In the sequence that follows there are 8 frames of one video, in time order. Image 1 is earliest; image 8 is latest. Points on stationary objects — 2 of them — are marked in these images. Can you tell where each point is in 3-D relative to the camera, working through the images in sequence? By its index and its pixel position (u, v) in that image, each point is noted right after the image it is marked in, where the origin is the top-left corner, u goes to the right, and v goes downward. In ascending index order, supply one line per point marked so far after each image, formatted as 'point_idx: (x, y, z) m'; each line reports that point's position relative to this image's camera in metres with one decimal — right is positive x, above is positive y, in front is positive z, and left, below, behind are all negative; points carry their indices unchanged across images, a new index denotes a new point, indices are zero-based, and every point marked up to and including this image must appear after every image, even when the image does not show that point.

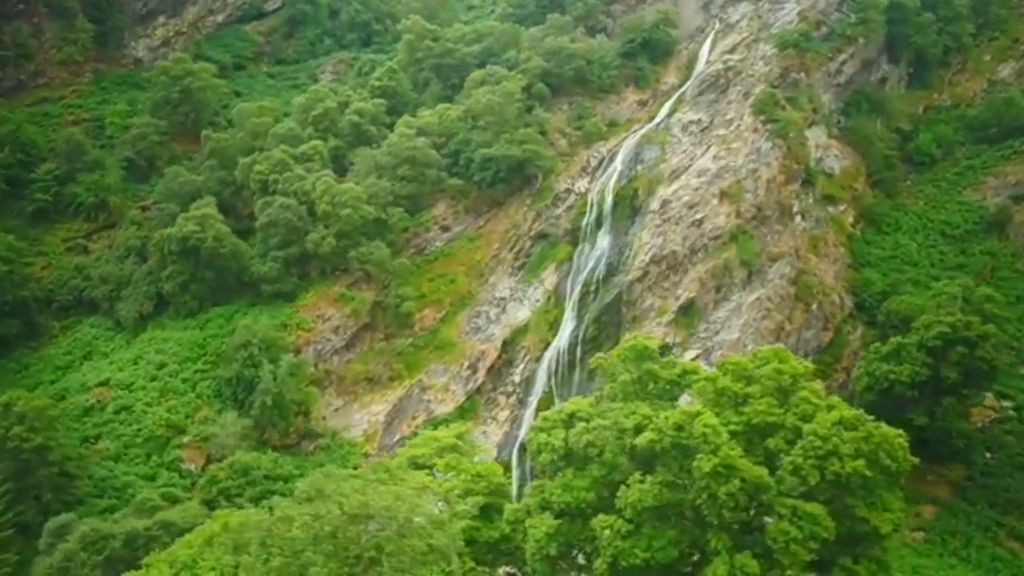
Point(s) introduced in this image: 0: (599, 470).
0: (+1.2, -2.7, +18.2) m
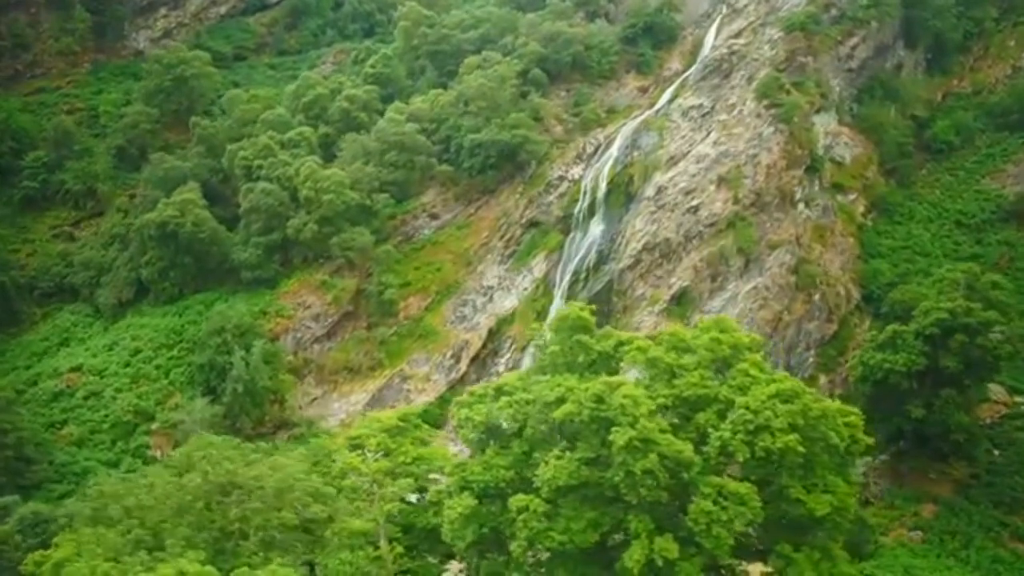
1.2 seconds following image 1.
0: (+0.1, -2.2, +17.2) m
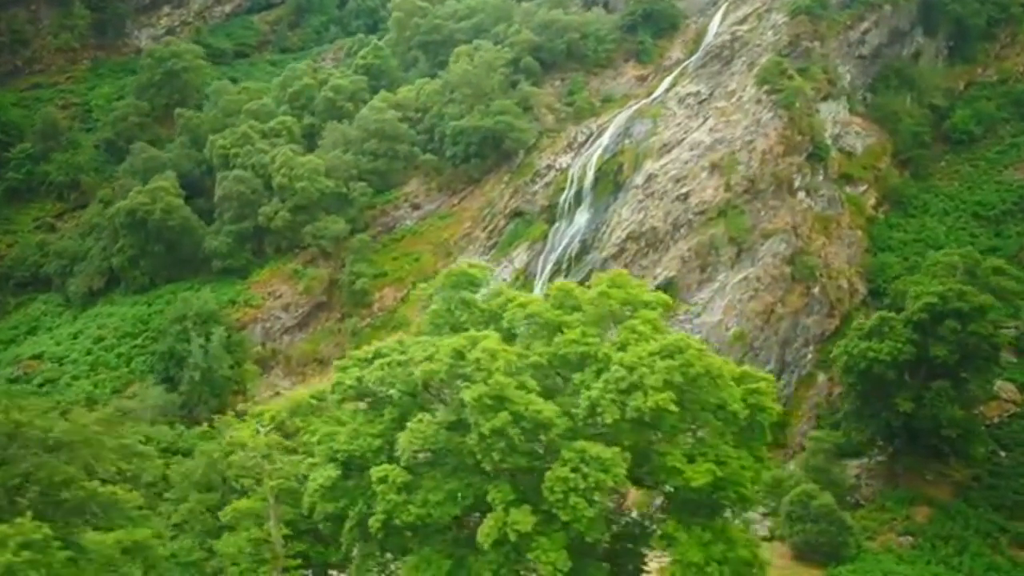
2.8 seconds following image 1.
0: (-1.5, -1.6, +16.0) m
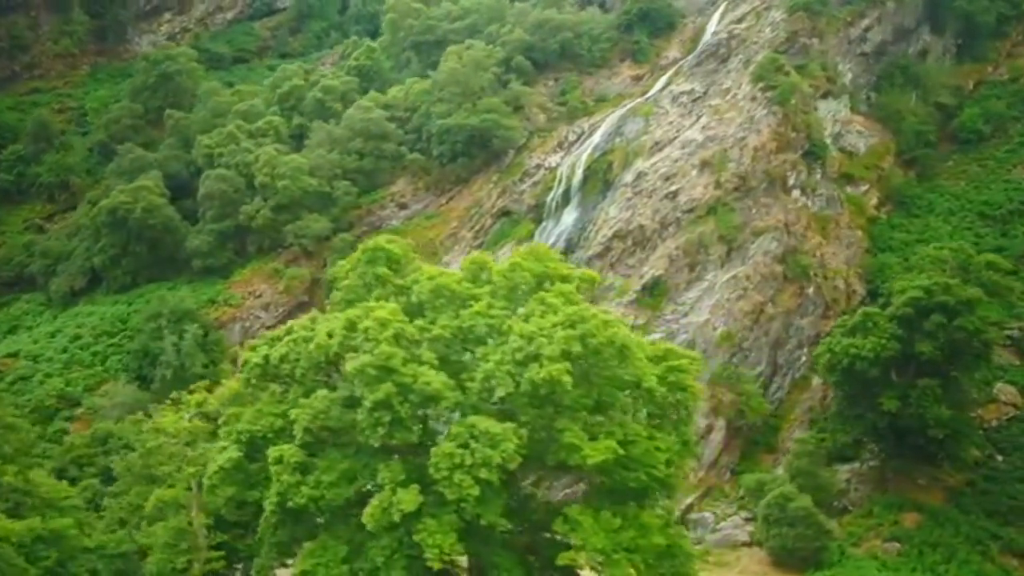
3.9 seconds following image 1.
0: (-2.6, -1.2, +15.4) m
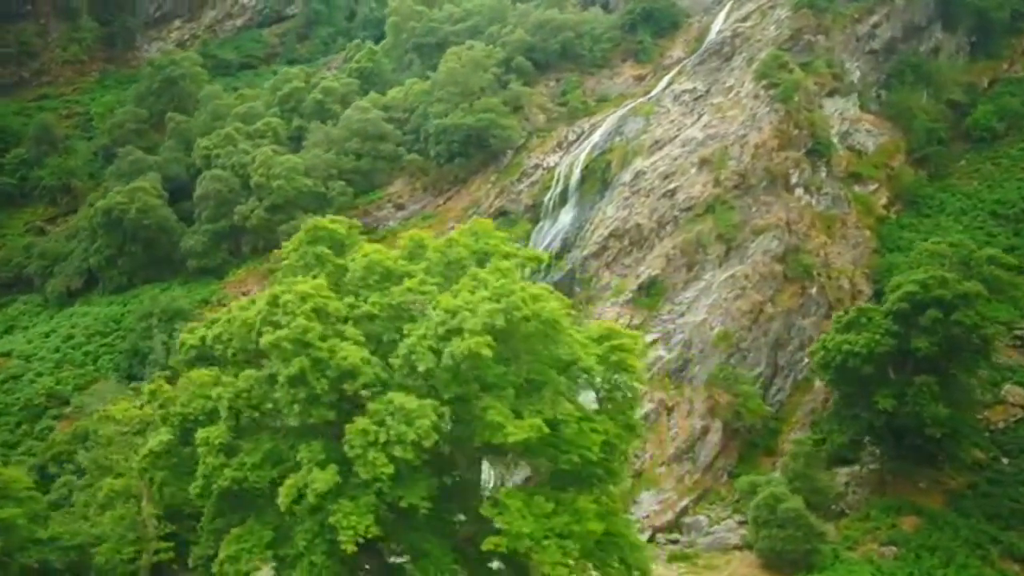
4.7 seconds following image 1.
0: (-3.2, -1.0, +15.0) m
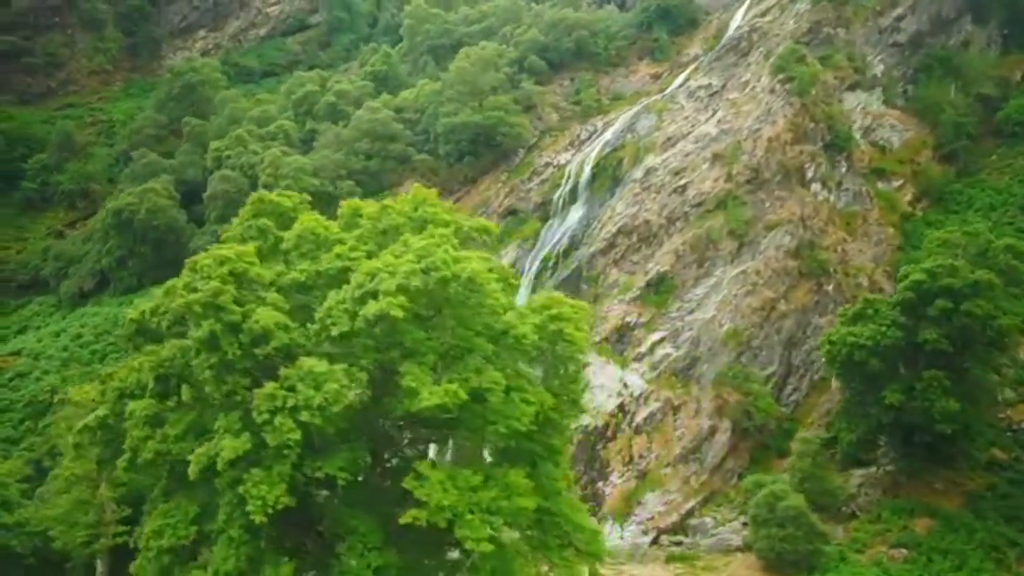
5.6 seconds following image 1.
0: (-3.9, -0.7, +14.7) m
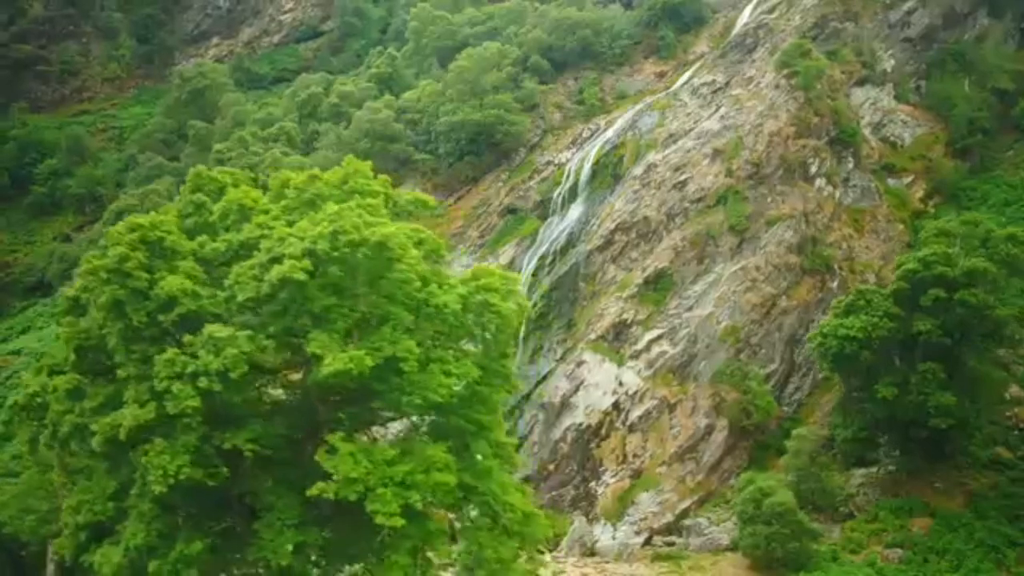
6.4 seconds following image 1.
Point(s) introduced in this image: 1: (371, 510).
0: (-4.6, -0.4, +14.4) m
1: (-1.4, -2.1, +11.9) m
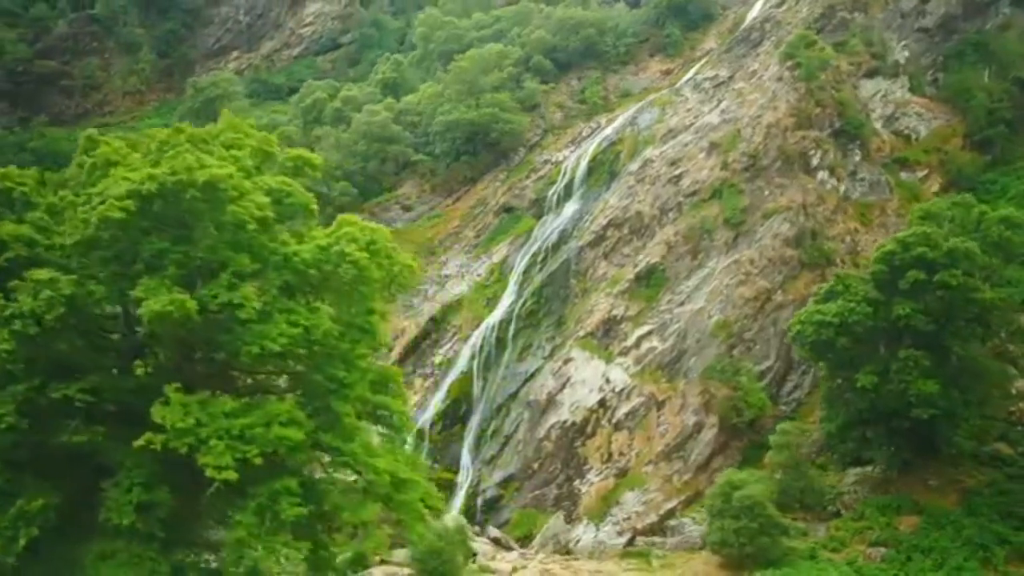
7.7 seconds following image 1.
0: (-5.9, 0.0, +14.2) m
1: (-2.8, -1.6, +11.4) m
